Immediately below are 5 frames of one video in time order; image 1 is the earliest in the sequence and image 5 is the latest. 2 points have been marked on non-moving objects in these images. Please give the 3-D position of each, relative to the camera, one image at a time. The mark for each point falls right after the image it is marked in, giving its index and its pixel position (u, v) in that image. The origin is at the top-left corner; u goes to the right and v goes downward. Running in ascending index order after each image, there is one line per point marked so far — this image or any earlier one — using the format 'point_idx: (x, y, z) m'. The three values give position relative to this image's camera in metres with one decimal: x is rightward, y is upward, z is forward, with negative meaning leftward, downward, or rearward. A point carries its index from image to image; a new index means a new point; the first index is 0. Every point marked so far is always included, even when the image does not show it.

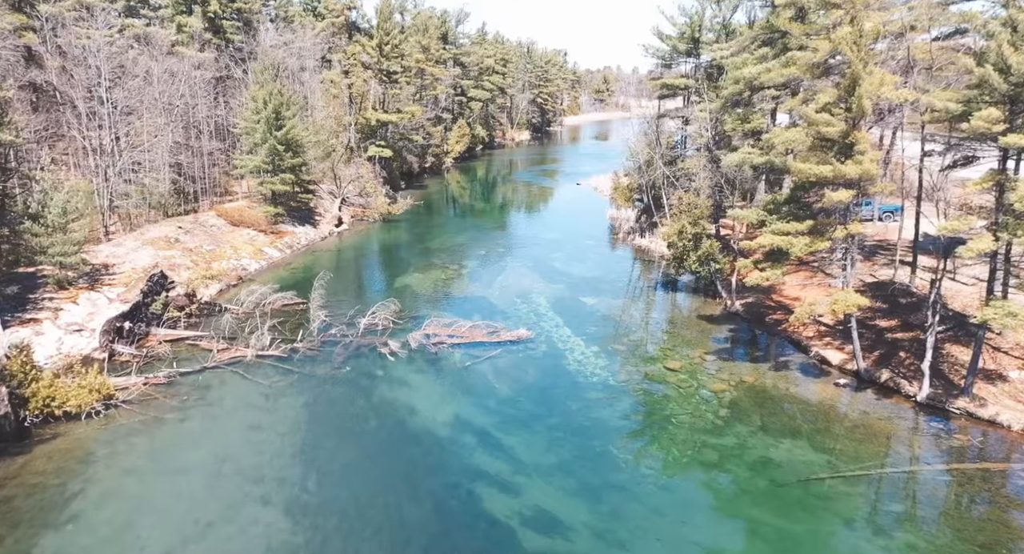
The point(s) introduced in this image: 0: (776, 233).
0: (+8.7, +1.5, +18.0) m
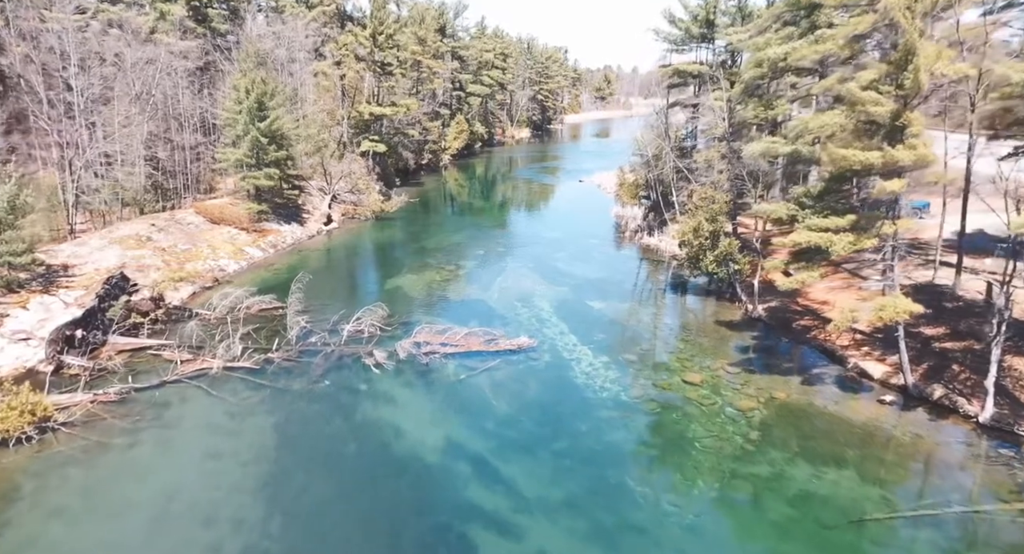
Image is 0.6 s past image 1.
0: (+8.7, +1.4, +15.8) m
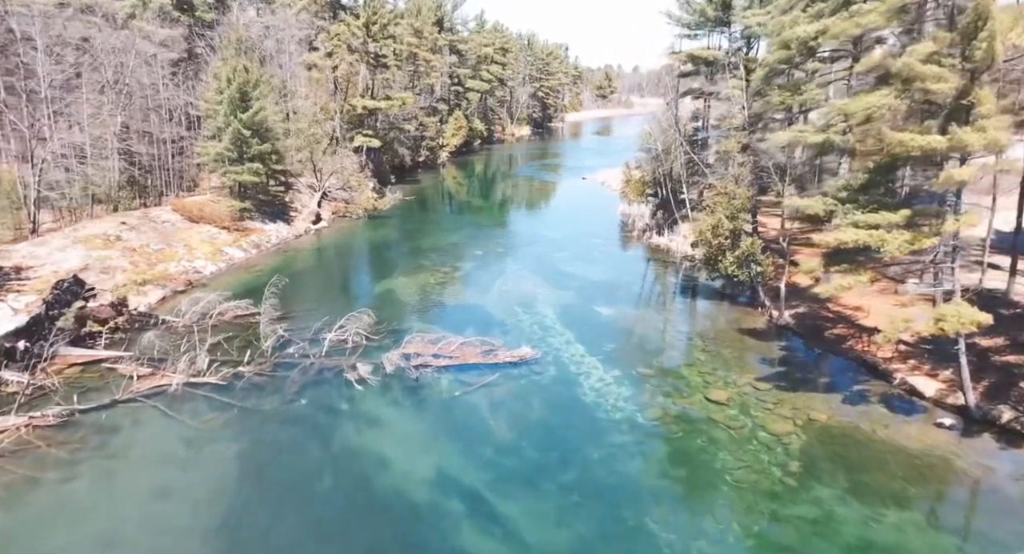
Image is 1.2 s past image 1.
0: (+8.7, +1.3, +13.8) m
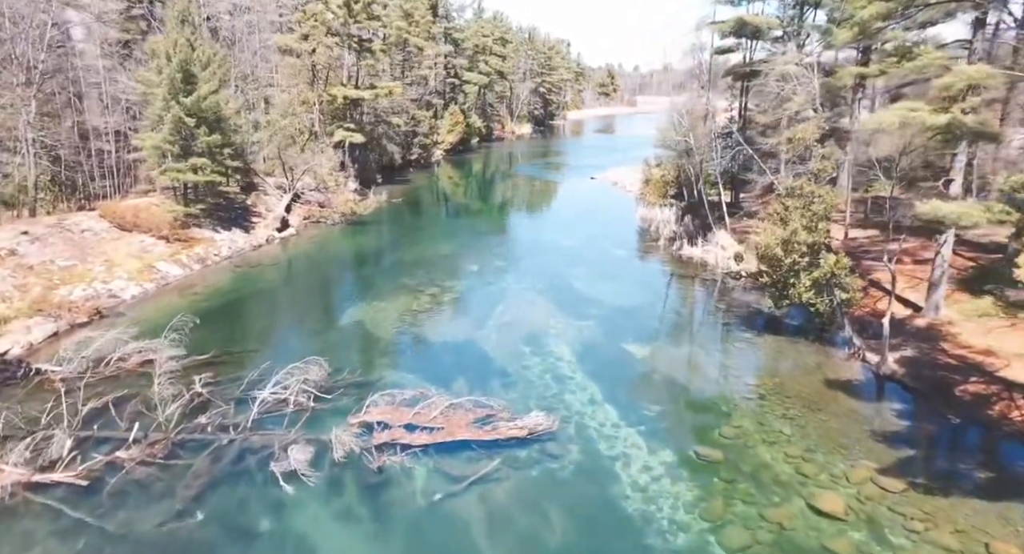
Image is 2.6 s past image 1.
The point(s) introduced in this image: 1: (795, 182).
0: (+8.8, +0.4, +8.6) m
1: (+8.7, +2.9, +16.7) m
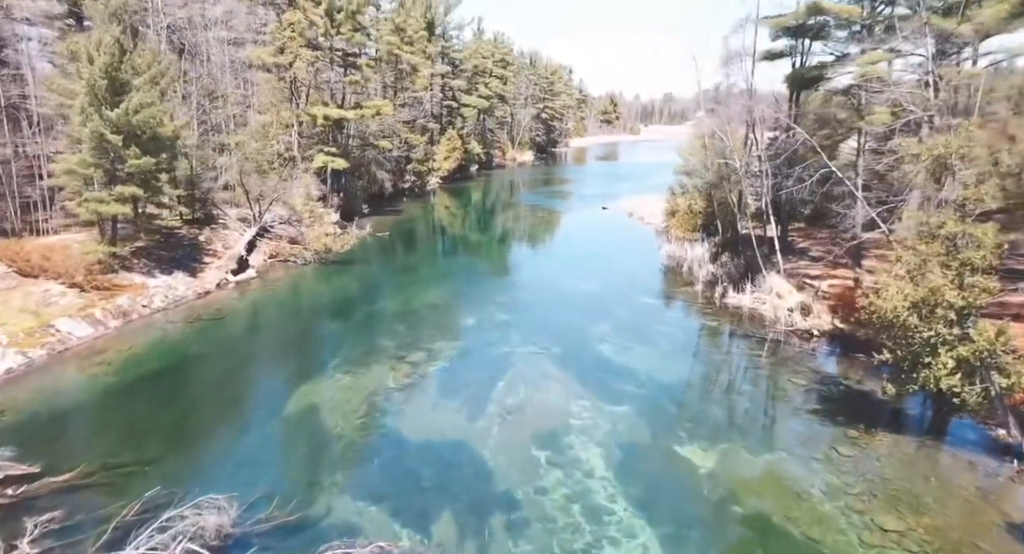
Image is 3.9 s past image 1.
0: (+9.0, -0.8, +3.8) m
1: (+8.8, +1.3, +12.0) m
